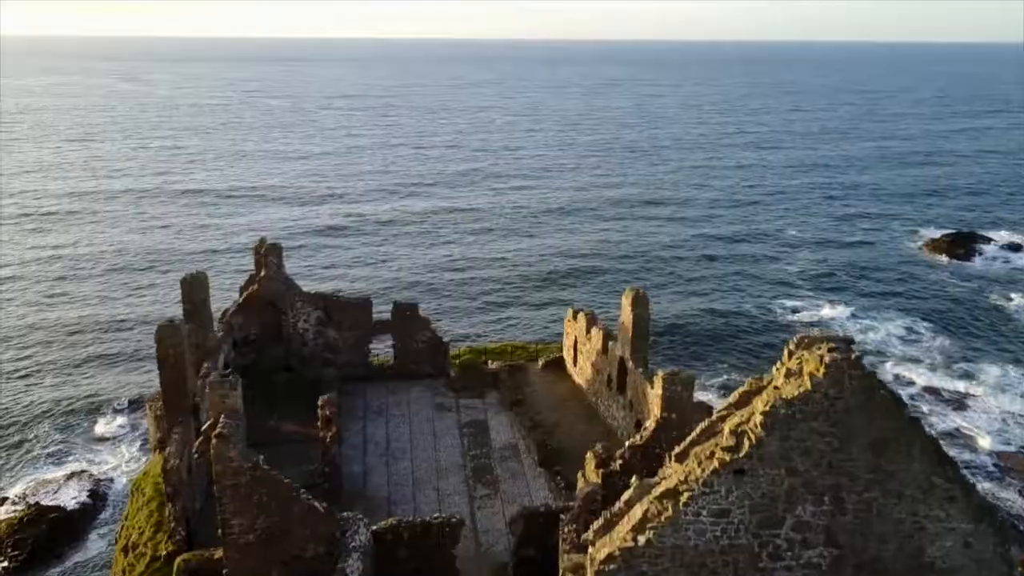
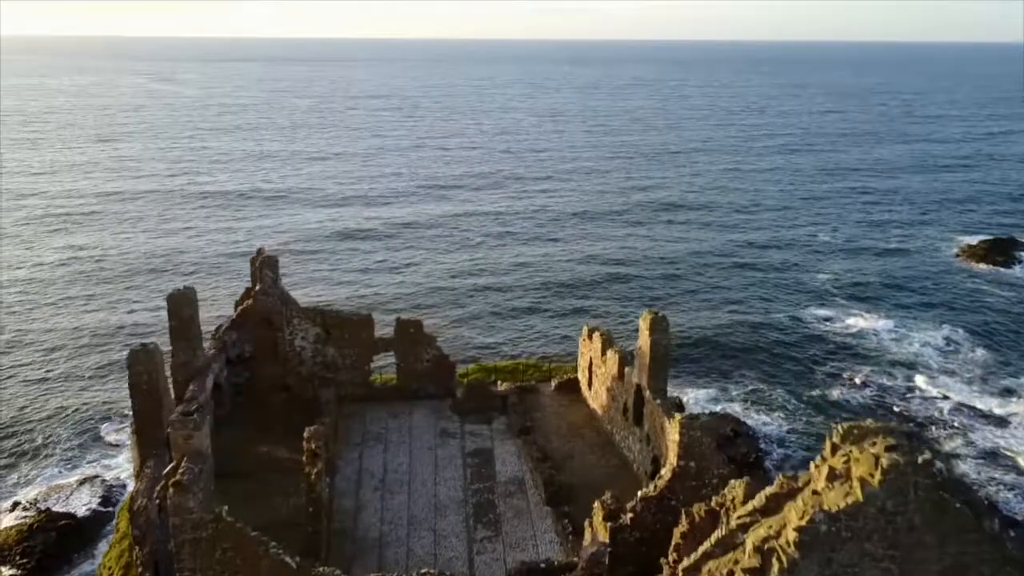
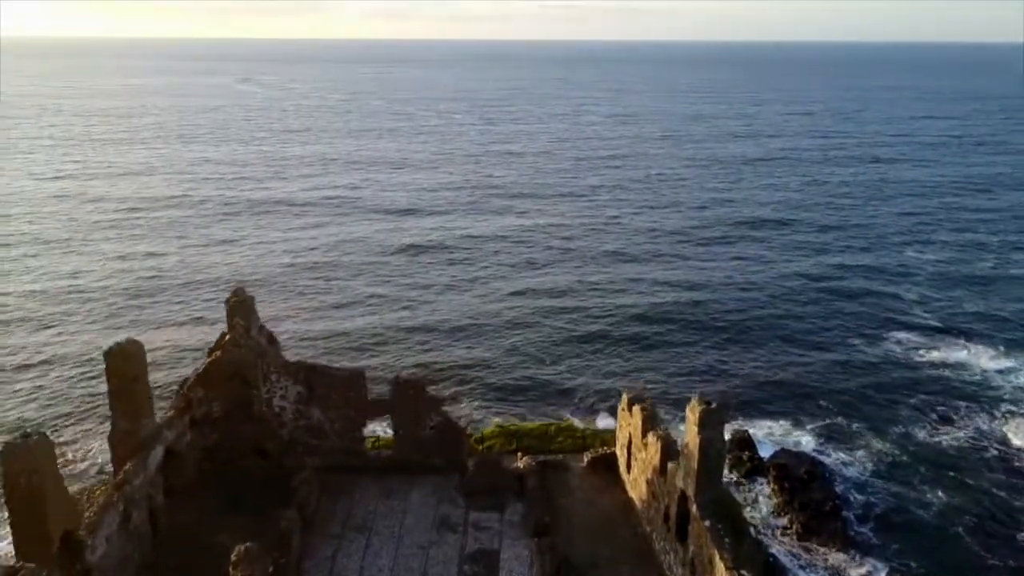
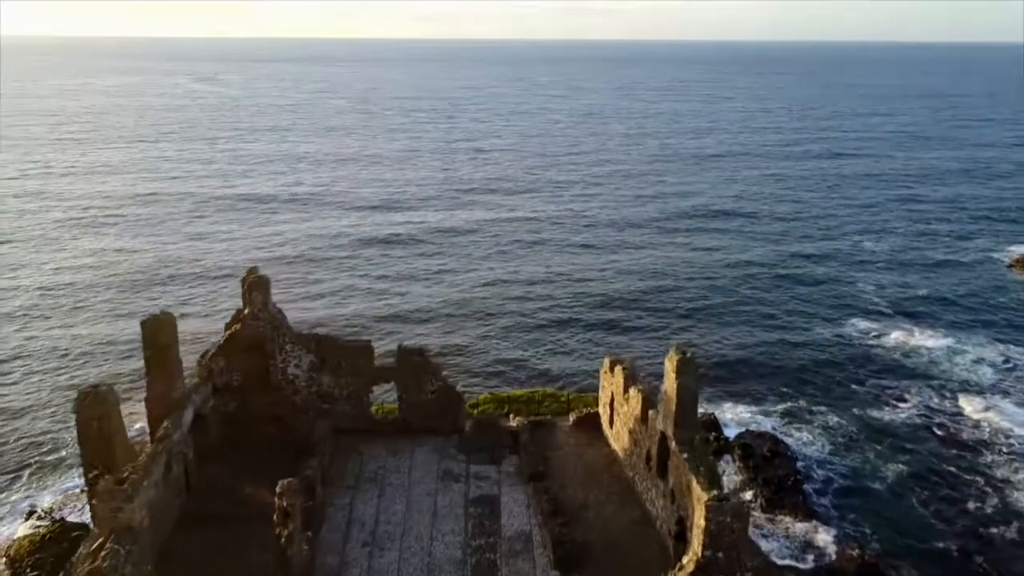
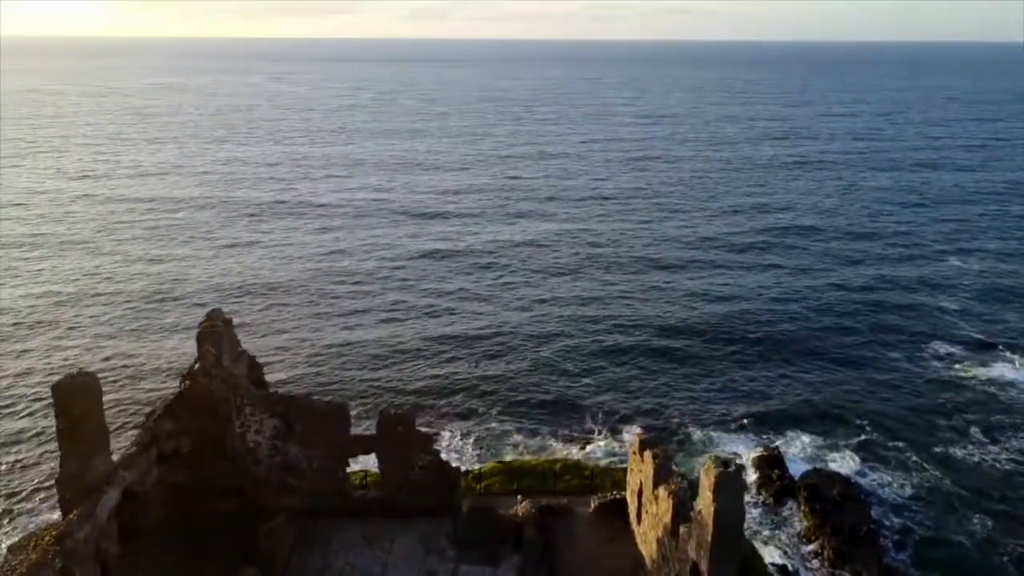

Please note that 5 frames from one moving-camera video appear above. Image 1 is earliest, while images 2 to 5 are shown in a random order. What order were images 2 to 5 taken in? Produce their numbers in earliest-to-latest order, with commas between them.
2, 4, 3, 5
